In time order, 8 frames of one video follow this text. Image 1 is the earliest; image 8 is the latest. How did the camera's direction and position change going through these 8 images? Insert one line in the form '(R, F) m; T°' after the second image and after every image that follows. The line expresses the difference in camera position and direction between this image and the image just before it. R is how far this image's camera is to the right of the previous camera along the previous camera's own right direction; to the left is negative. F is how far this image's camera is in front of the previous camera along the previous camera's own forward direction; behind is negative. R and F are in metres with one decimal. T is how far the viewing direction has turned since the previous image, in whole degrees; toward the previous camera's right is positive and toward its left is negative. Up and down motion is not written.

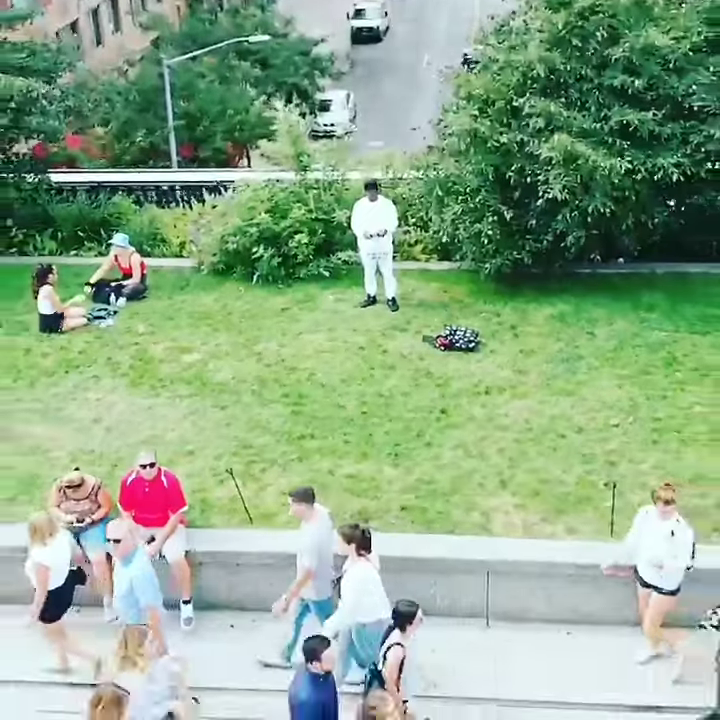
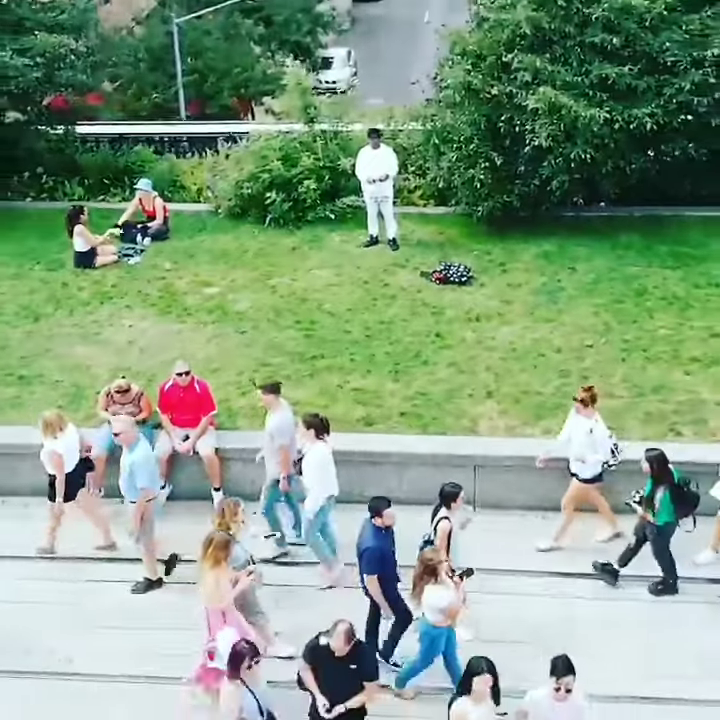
(0.0, -1.4) m; 0°
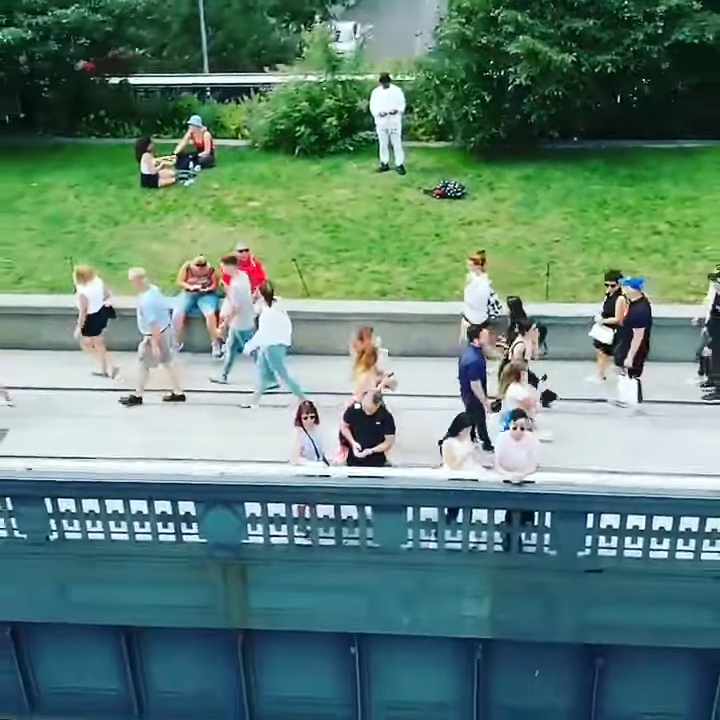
(-0.2, -3.1) m; 0°
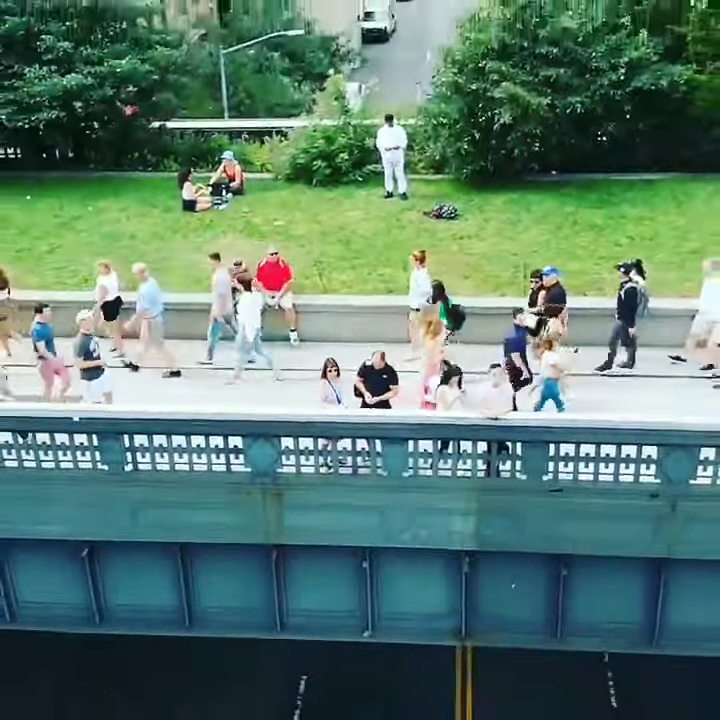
(-0.1, -2.6) m; 0°
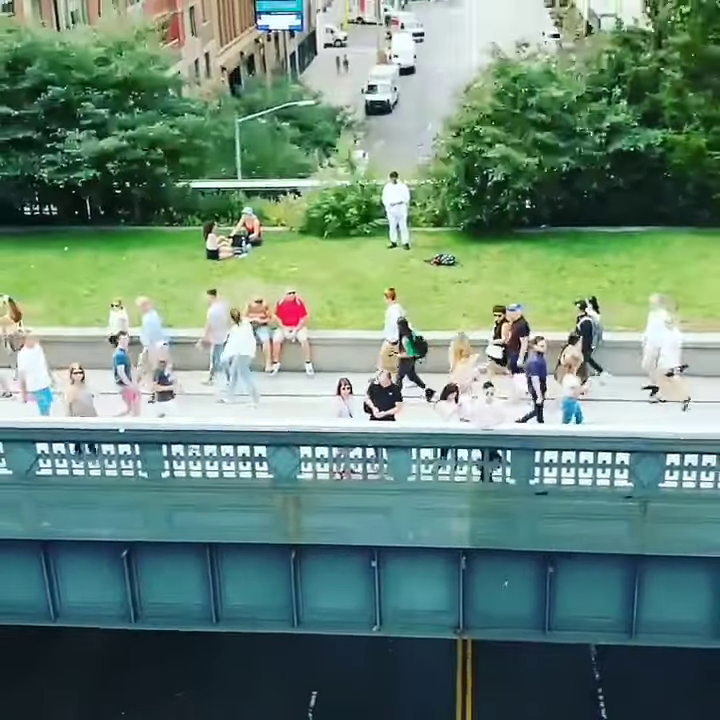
(-0.1, -1.8) m; 0°
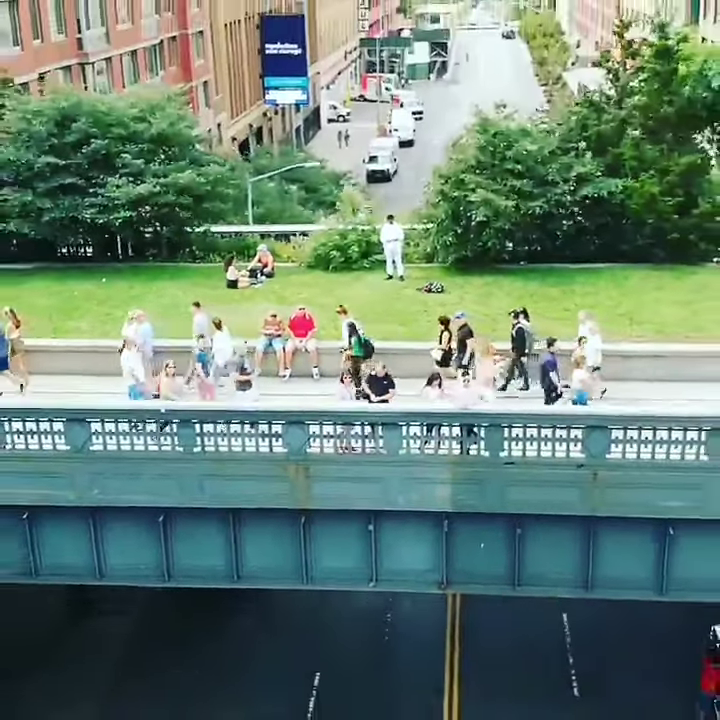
(0.0, -2.9) m; 0°
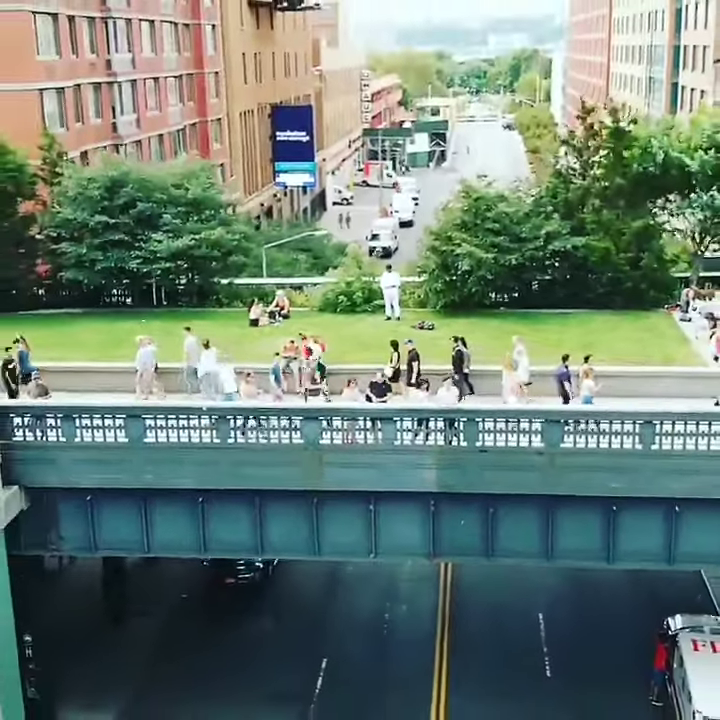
(0.0, -4.1) m; 0°
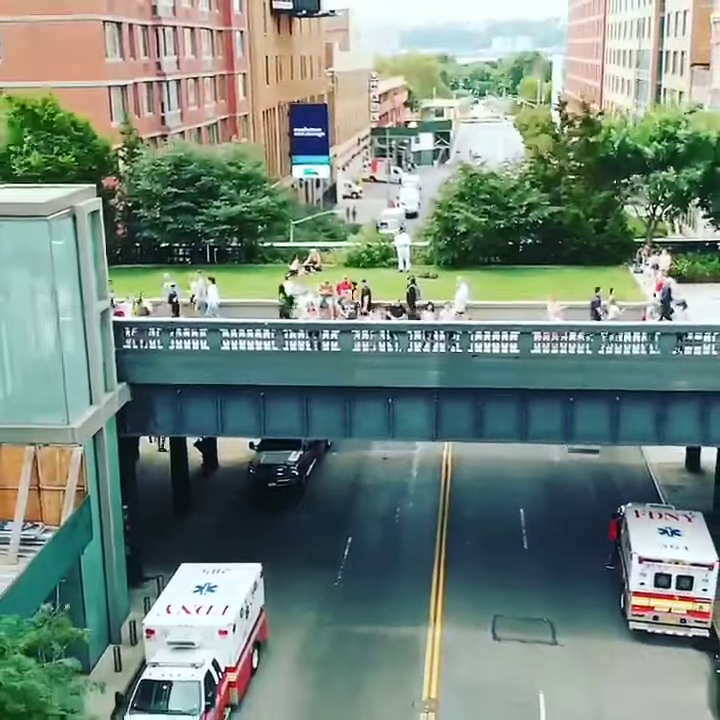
(-0.5, -7.1) m; 0°
